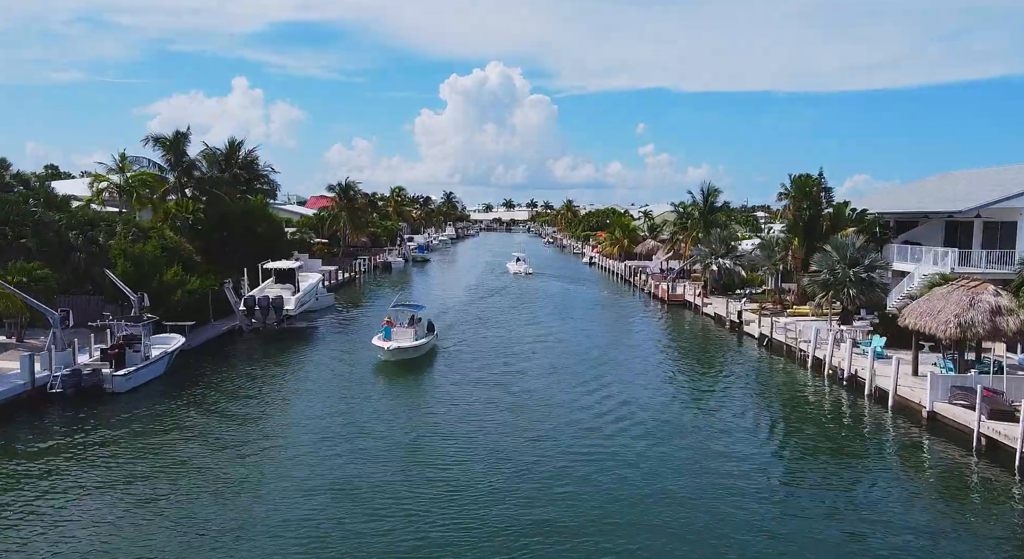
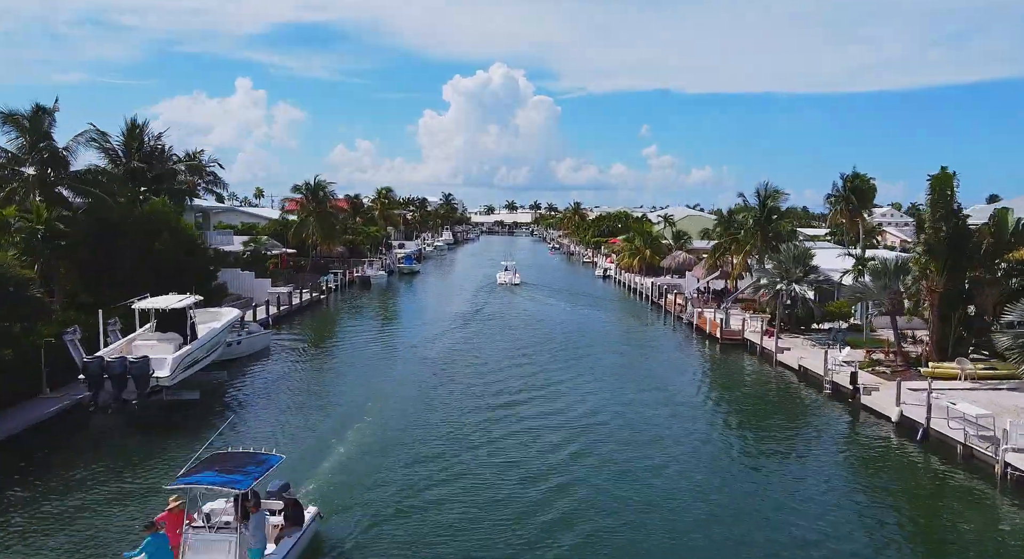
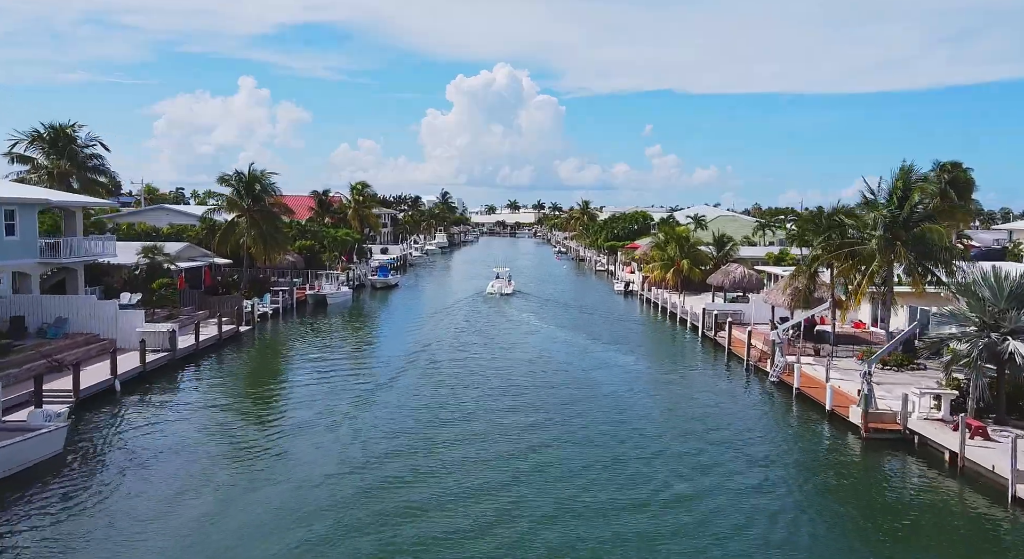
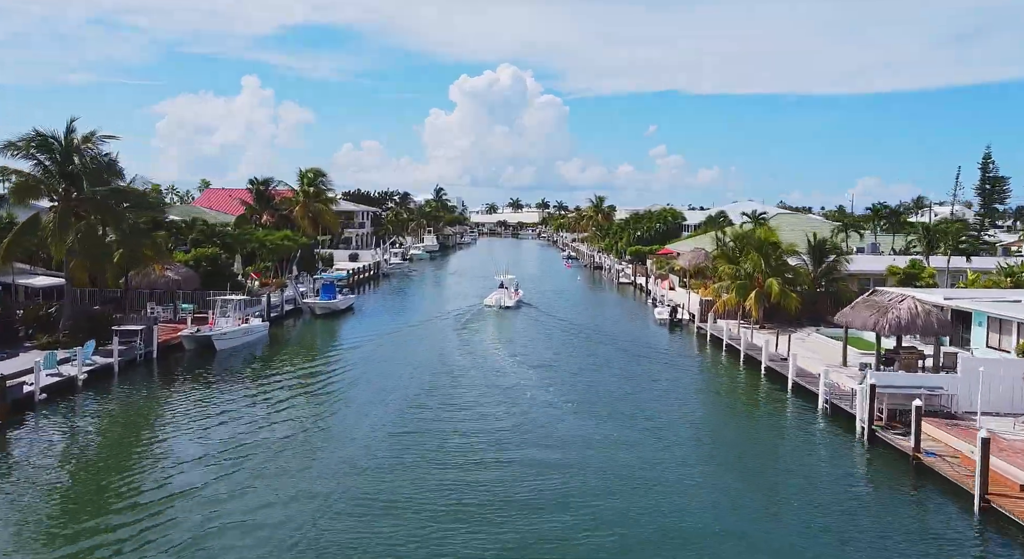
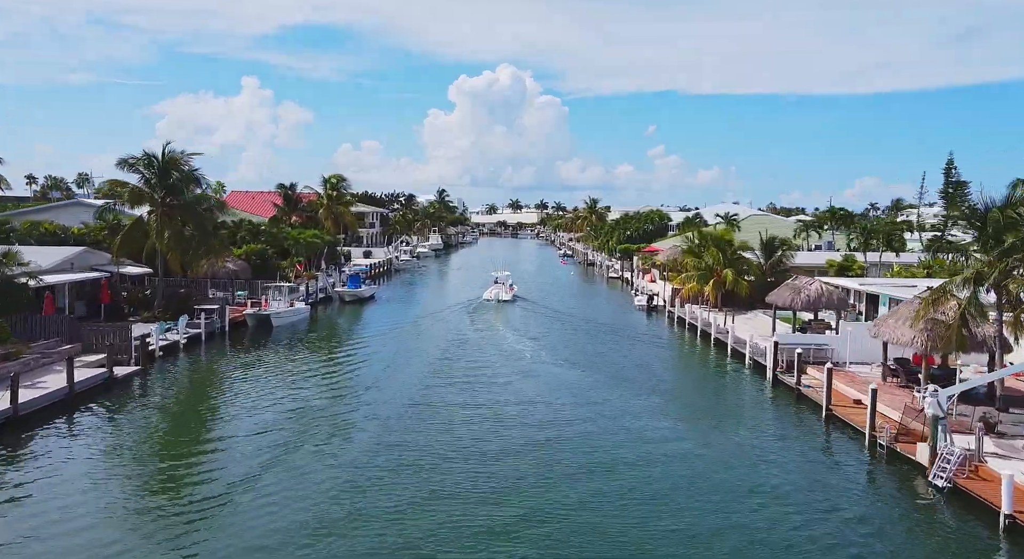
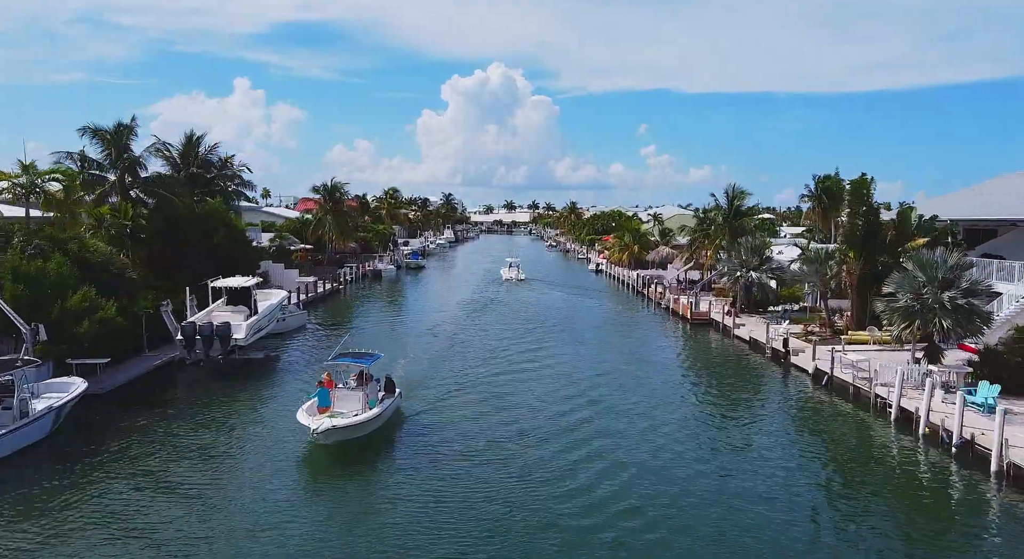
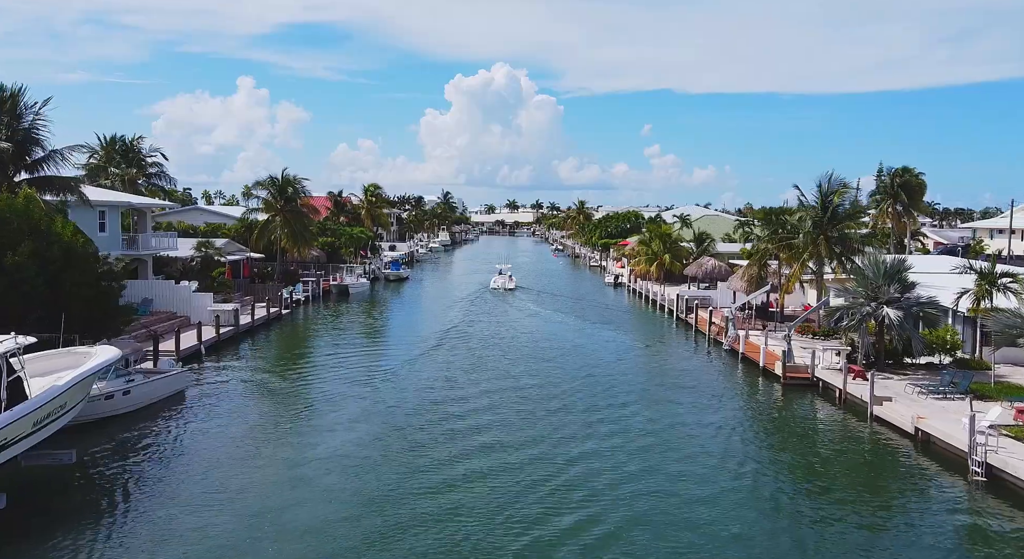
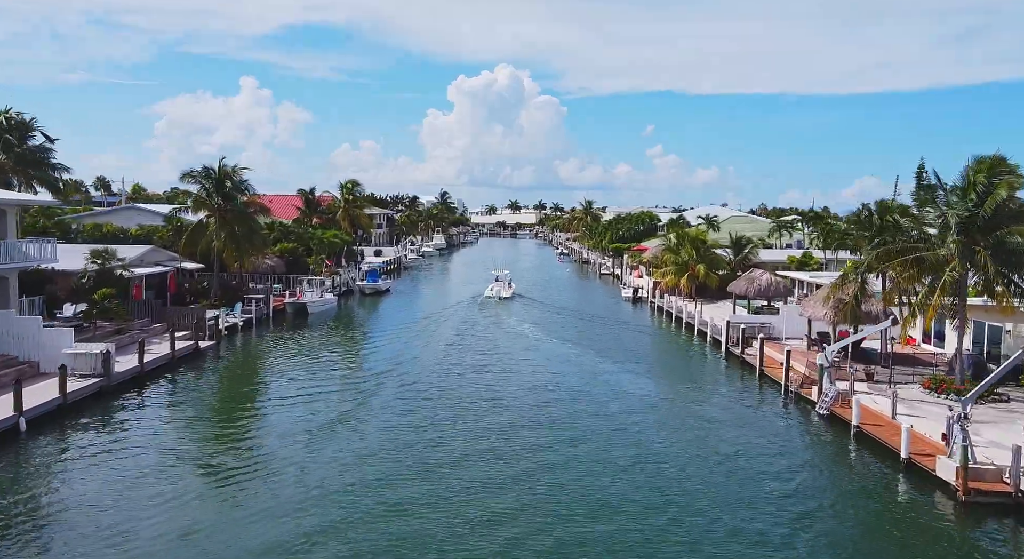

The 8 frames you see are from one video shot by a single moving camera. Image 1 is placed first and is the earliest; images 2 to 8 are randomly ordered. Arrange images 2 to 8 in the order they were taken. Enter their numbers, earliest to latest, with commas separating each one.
6, 2, 7, 3, 8, 5, 4
